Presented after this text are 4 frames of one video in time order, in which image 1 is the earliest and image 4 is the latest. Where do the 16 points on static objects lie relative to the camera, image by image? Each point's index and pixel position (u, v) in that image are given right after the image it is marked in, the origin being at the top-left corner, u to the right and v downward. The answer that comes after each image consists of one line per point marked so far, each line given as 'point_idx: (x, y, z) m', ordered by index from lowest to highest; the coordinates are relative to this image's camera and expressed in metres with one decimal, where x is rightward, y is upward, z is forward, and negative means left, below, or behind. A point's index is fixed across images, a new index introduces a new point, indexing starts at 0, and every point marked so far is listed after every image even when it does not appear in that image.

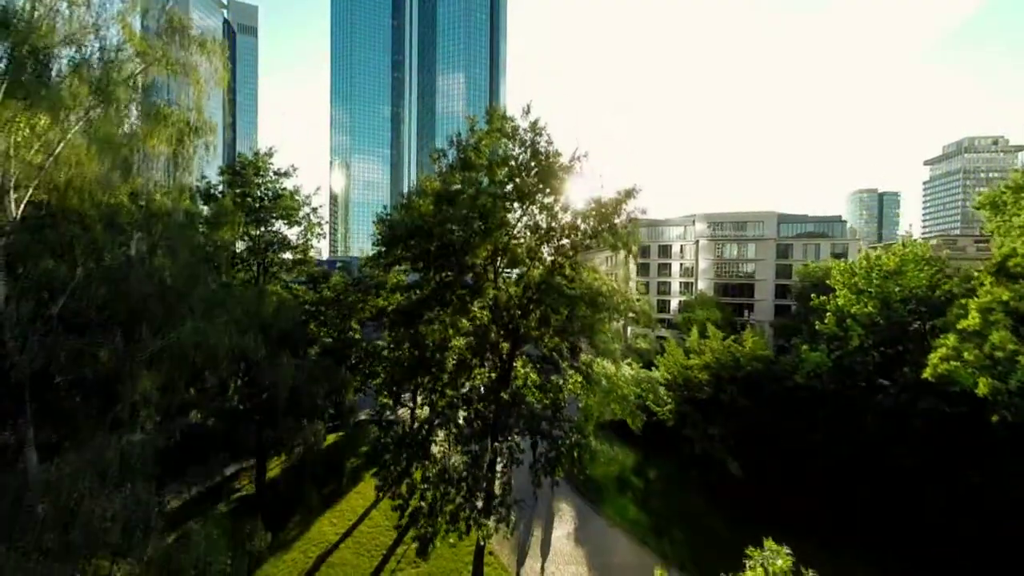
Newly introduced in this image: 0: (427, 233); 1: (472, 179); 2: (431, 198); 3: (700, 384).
0: (-1.8, +1.3, +14.8) m
1: (-1.2, +2.7, +15.4) m
2: (-2.0, +2.3, +15.7) m
3: (+6.4, -3.2, +19.3) m
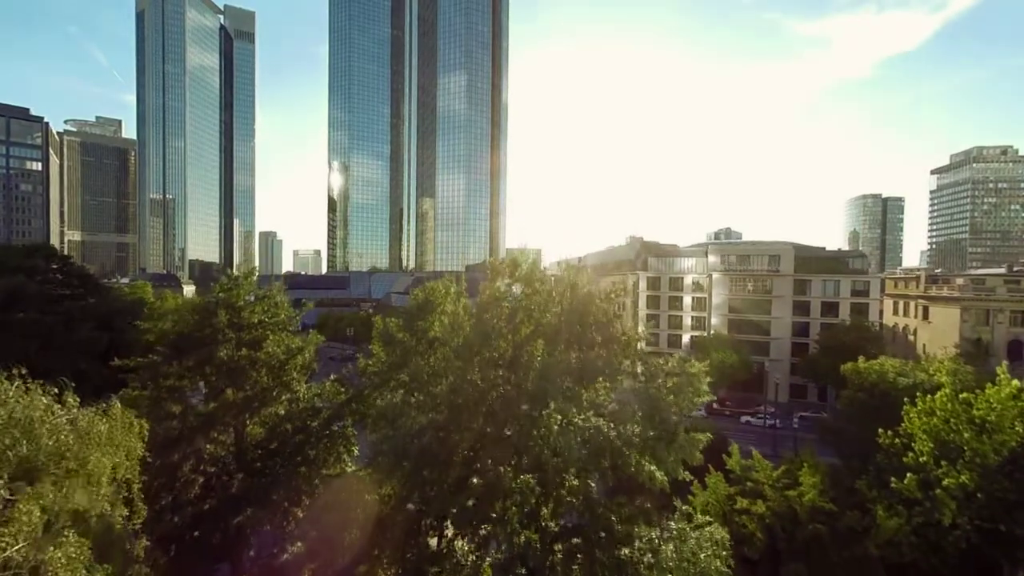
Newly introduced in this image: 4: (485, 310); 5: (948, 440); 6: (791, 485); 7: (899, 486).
0: (-1.2, -2.8, +12.0) m
1: (-0.5, -1.4, +12.6) m
2: (-1.4, -1.8, +12.9) m
3: (+7.0, -7.3, +16.6) m
4: (-0.7, -0.5, +12.9) m
5: (+11.9, -4.1, +15.5) m
6: (+8.8, -6.2, +17.9) m
7: (+10.7, -5.4, +15.6) m
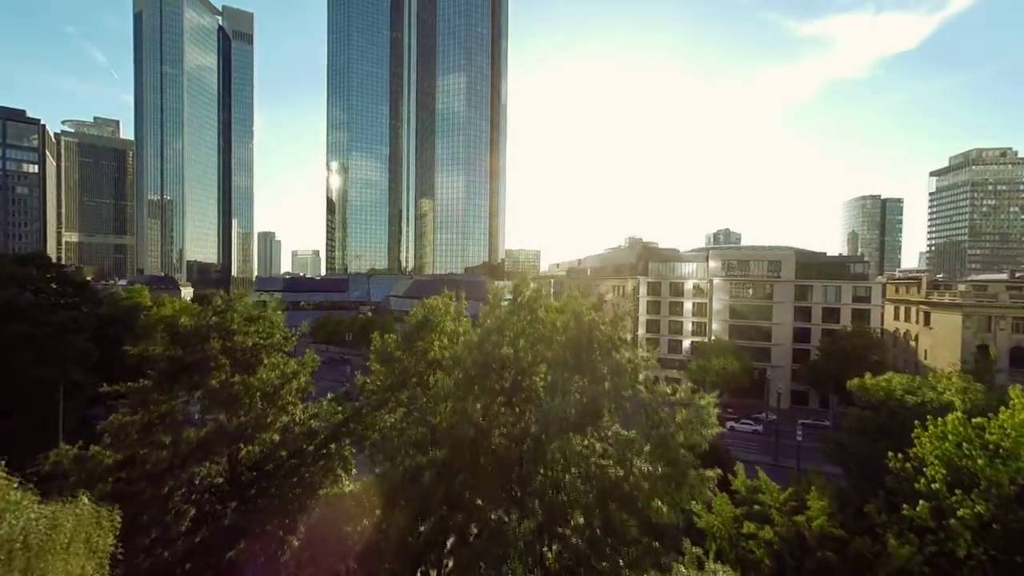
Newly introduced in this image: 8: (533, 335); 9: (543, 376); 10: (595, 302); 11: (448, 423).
0: (-1.2, -3.4, +11.6) m
1: (-0.5, -2.0, +12.2) m
2: (-1.3, -2.4, +12.5) m
3: (+7.1, -7.9, +16.2) m
4: (-0.6, -1.1, +12.5) m
5: (+11.9, -4.7, +15.1) m
6: (+8.8, -6.8, +17.5) m
7: (+10.7, -6.0, +15.2) m
8: (+0.4, -1.0, +12.5) m
9: (+0.7, -1.9, +12.1) m
10: (+1.9, -0.4, +13.6) m
11: (-1.4, -2.8, +12.1) m
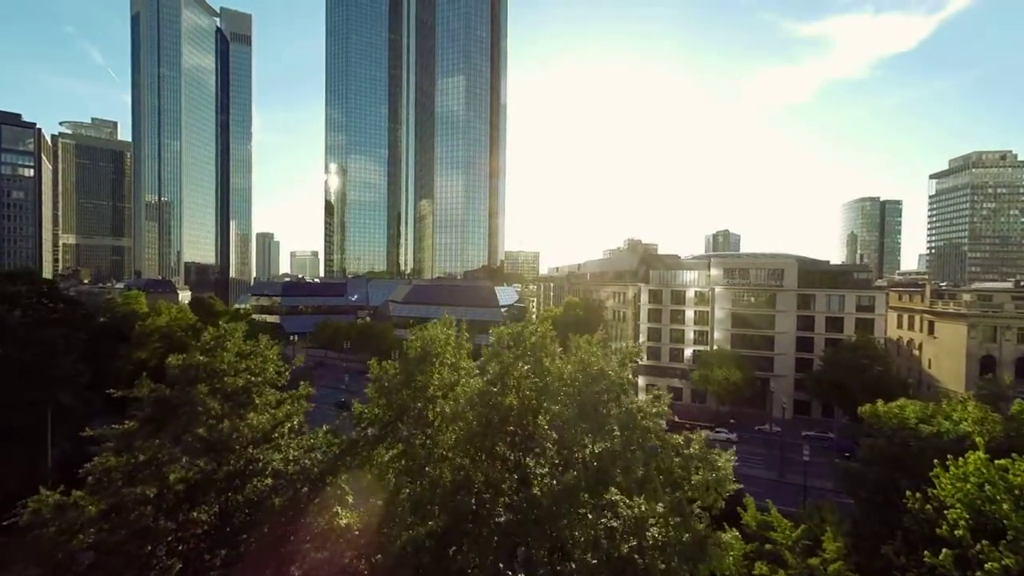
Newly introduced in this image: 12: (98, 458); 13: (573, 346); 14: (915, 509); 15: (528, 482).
0: (-1.1, -4.3, +10.9) m
1: (-0.4, -3.0, +11.5) m
2: (-1.3, -3.4, +11.8) m
3: (+7.2, -8.9, +15.5) m
4: (-0.5, -2.1, +11.8) m
5: (+12.0, -5.7, +14.4) m
6: (+8.9, -7.7, +16.9) m
7: (+10.8, -7.0, +14.5) m
8: (+0.5, -2.0, +11.8) m
9: (+0.7, -2.8, +11.4) m
10: (+2.0, -1.4, +12.9) m
11: (-1.3, -3.8, +11.4) m
12: (-10.3, -4.2, +14.2) m
13: (+1.4, -1.4, +13.4) m
14: (+11.5, -6.3, +16.2) m
15: (+0.3, -3.6, +11.1) m
